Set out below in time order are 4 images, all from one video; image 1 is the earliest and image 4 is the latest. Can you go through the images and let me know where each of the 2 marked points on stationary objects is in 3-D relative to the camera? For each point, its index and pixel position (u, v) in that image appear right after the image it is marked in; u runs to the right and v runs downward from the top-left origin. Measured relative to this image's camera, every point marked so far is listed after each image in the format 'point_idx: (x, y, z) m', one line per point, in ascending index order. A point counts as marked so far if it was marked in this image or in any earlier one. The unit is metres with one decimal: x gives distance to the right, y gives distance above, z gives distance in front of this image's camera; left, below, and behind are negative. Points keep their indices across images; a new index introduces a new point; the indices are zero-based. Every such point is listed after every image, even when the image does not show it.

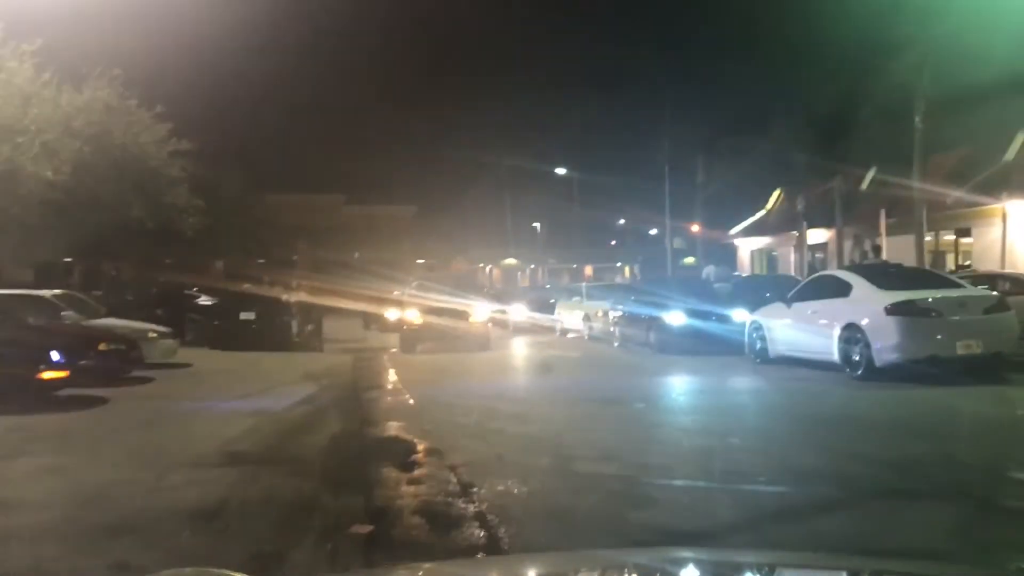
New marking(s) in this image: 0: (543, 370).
0: (+0.6, -1.7, +20.7) m
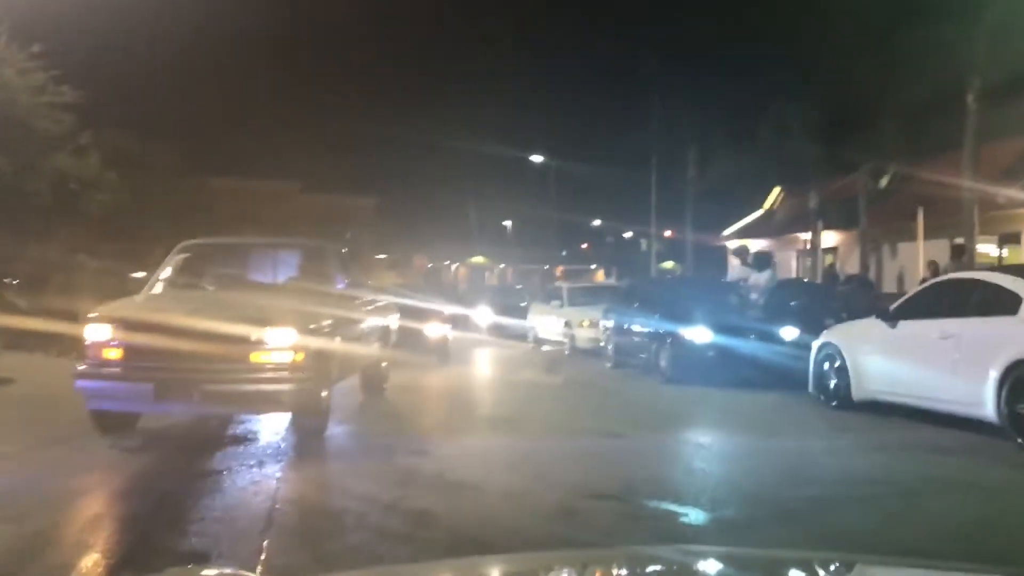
0: (-0.1, -1.7, +14.2) m
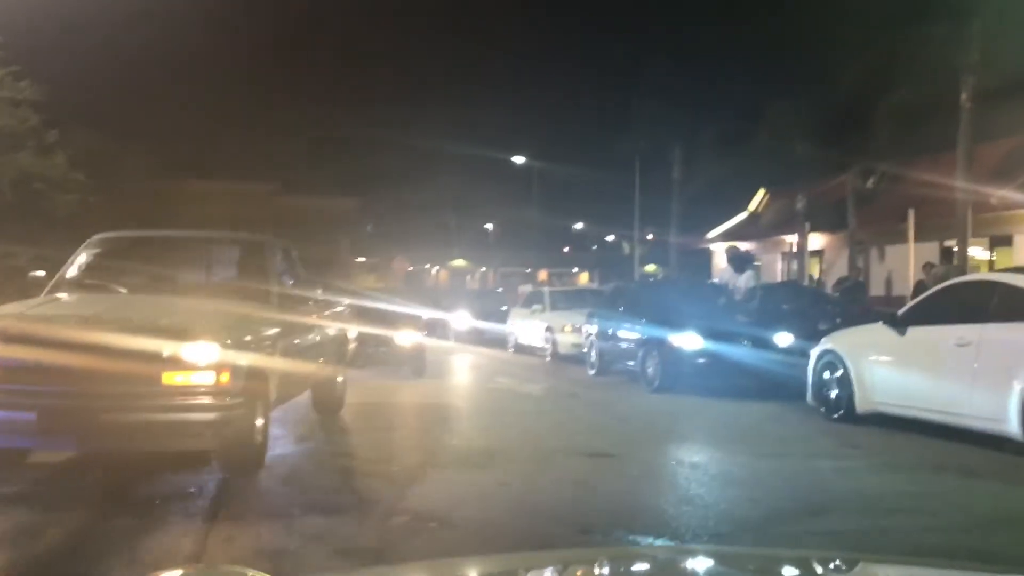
0: (-0.4, -1.8, +13.1) m
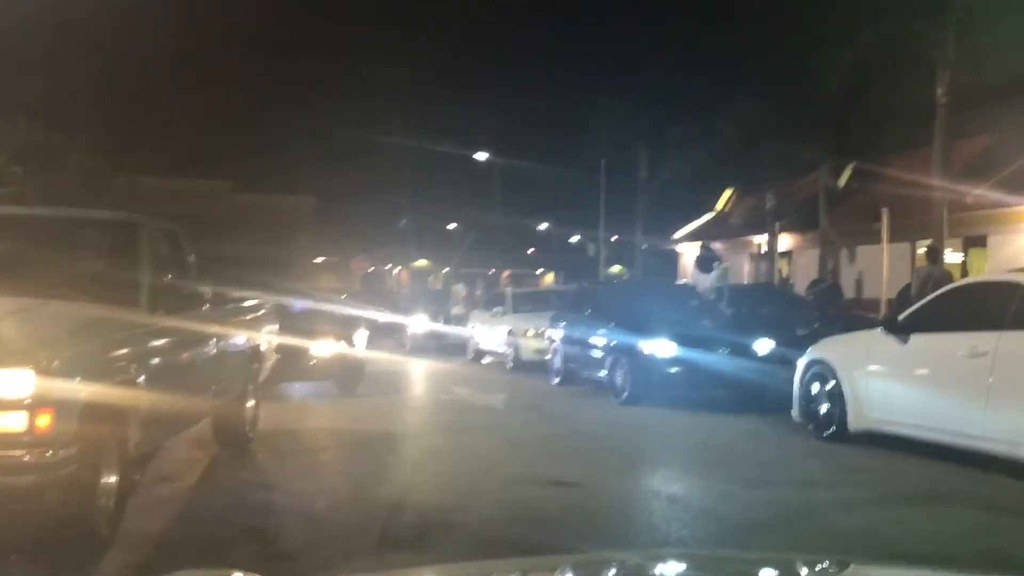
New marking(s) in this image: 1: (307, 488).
0: (-1.0, -1.8, +11.7) m
1: (-1.9, -1.8, +9.2) m
